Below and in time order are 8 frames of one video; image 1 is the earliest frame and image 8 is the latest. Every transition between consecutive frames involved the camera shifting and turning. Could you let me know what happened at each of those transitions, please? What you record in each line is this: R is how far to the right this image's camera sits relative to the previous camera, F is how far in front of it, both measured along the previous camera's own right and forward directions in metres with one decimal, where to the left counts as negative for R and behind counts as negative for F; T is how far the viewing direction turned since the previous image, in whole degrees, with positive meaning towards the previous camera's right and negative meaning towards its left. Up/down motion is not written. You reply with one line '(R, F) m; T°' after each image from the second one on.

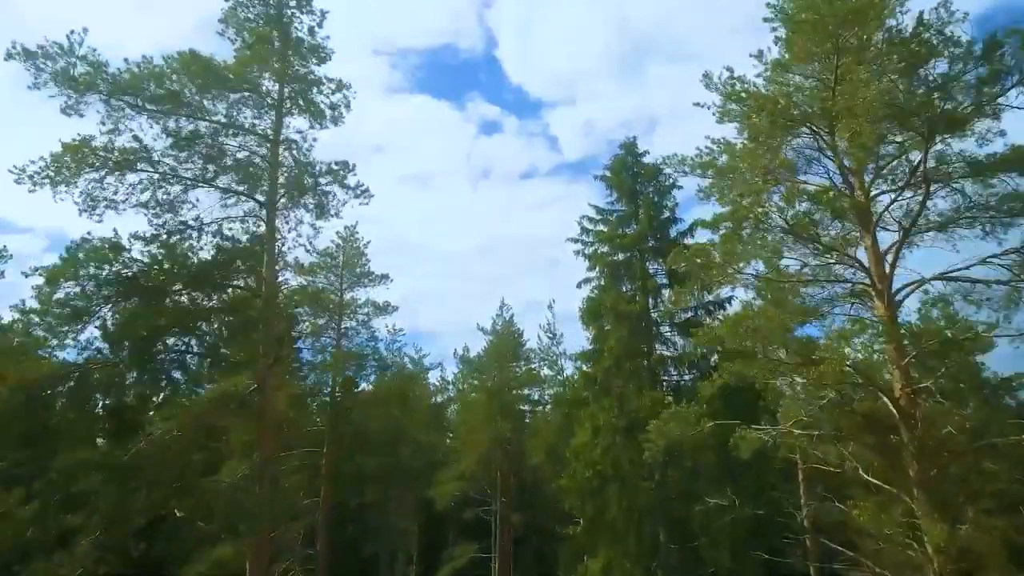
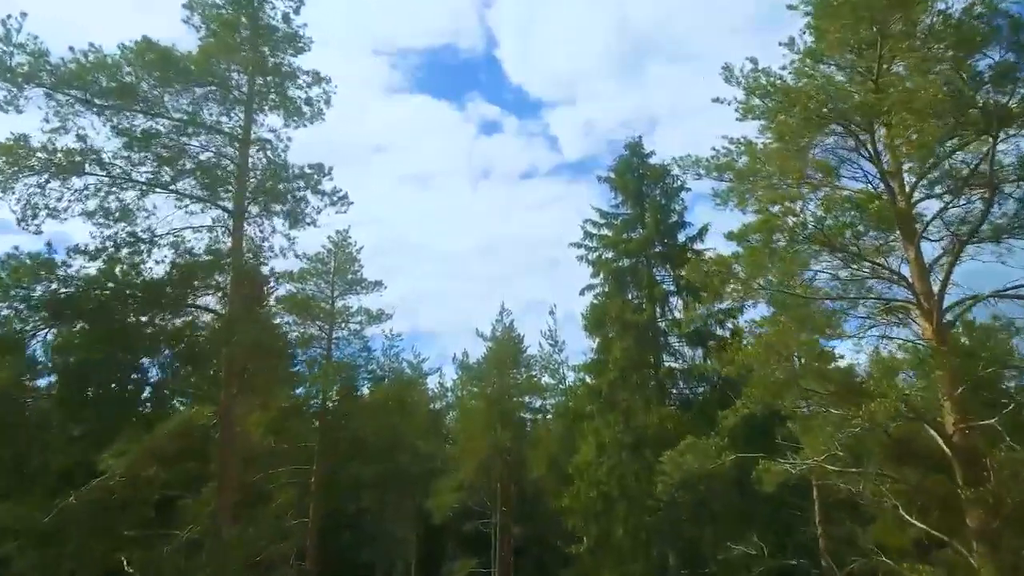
(0.0, +1.7) m; 0°
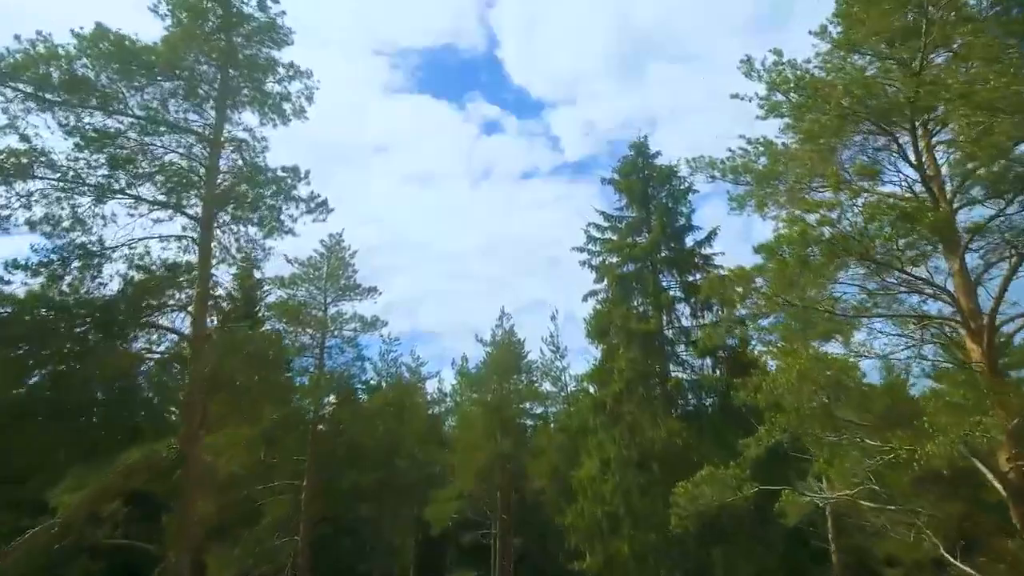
(0.0, +1.3) m; 0°
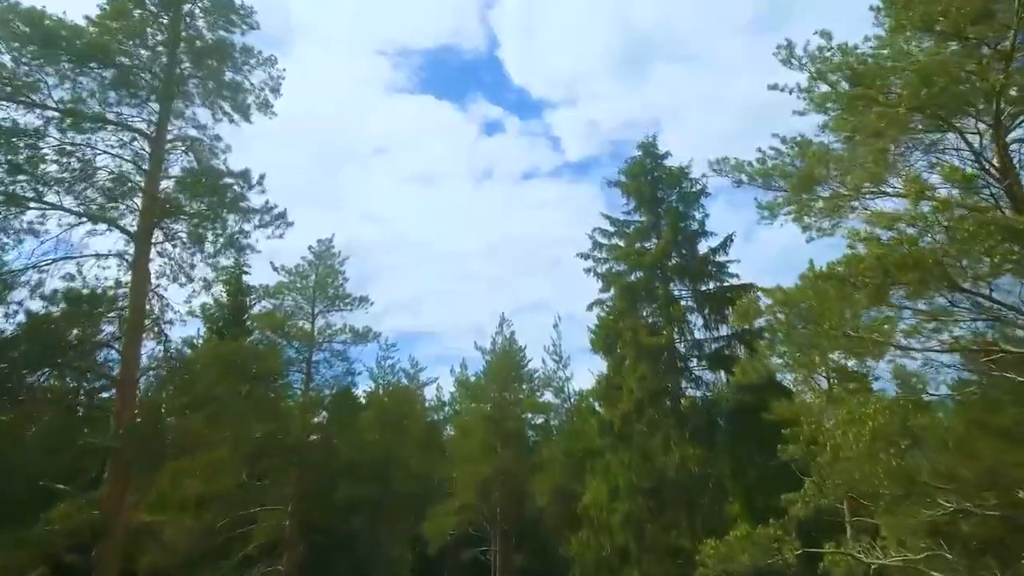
(0.0, +2.0) m; 0°
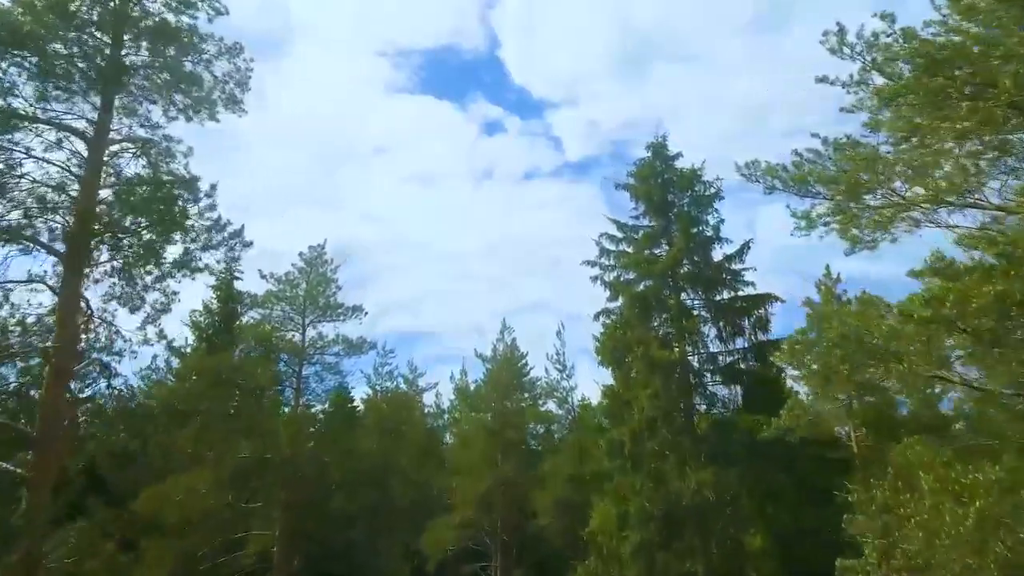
(-0.1, +1.6) m; 0°
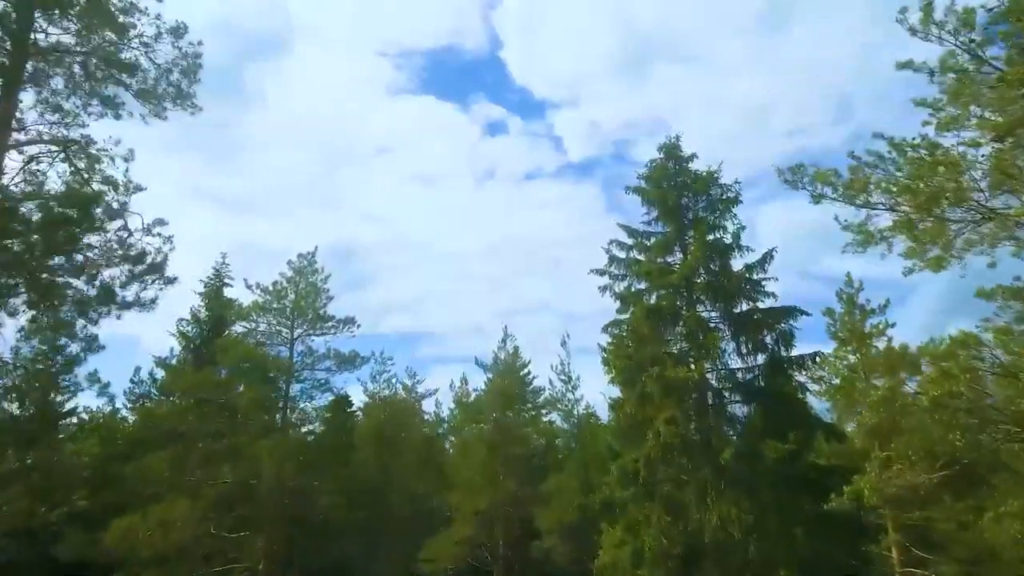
(-0.1, +1.9) m; 0°
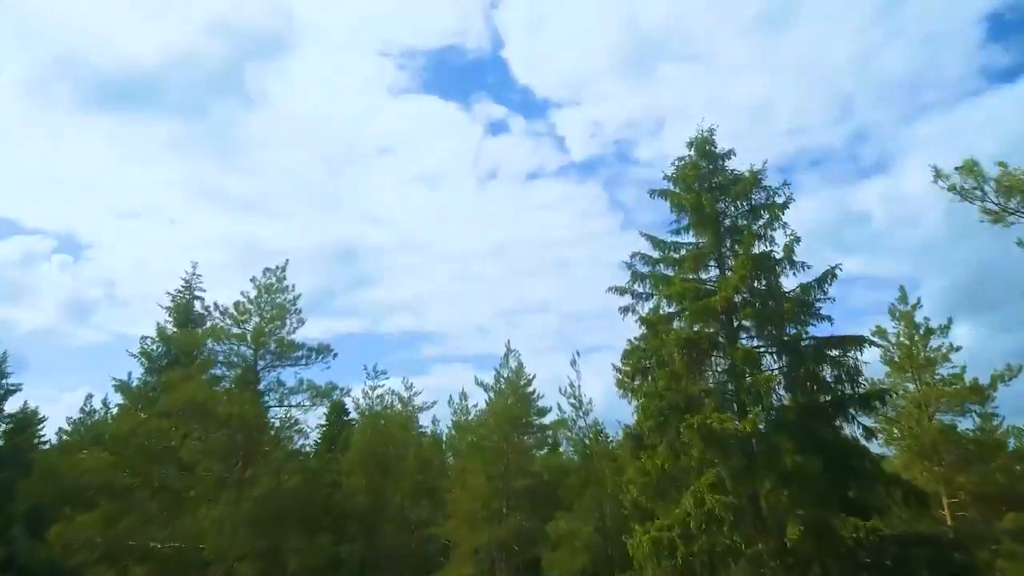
(-0.1, +4.2) m; 0°
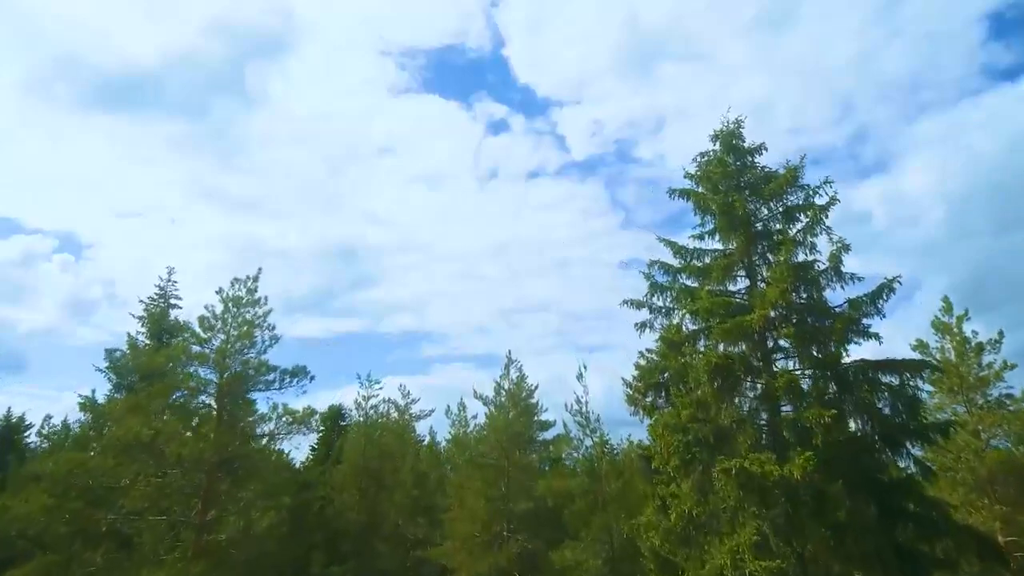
(0.0, +2.7) m; 0°
